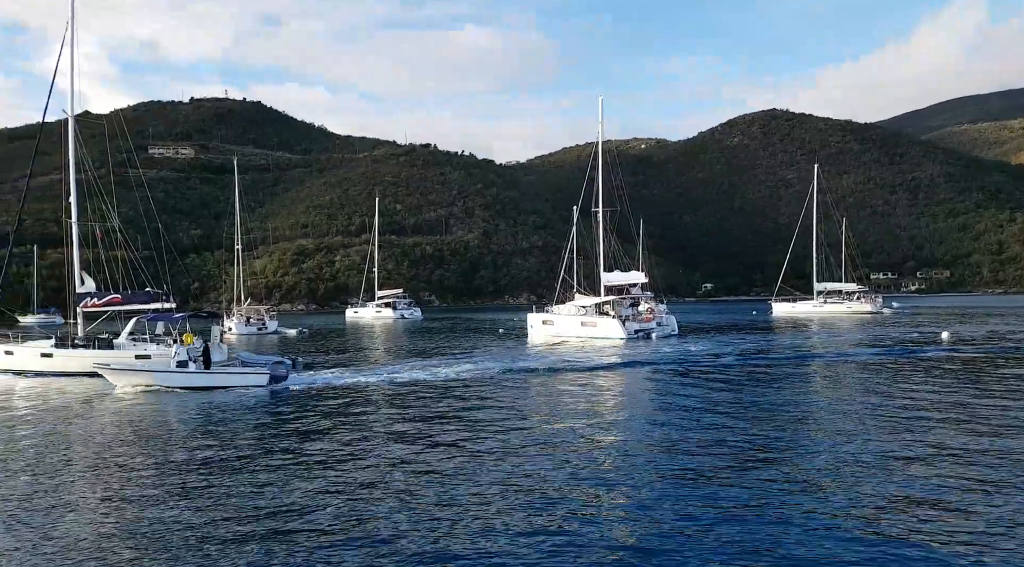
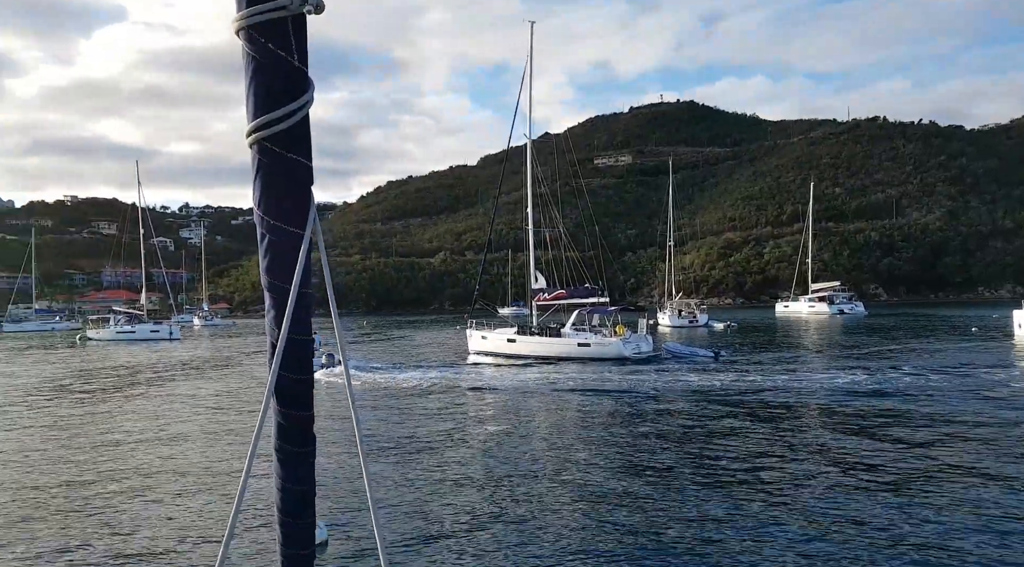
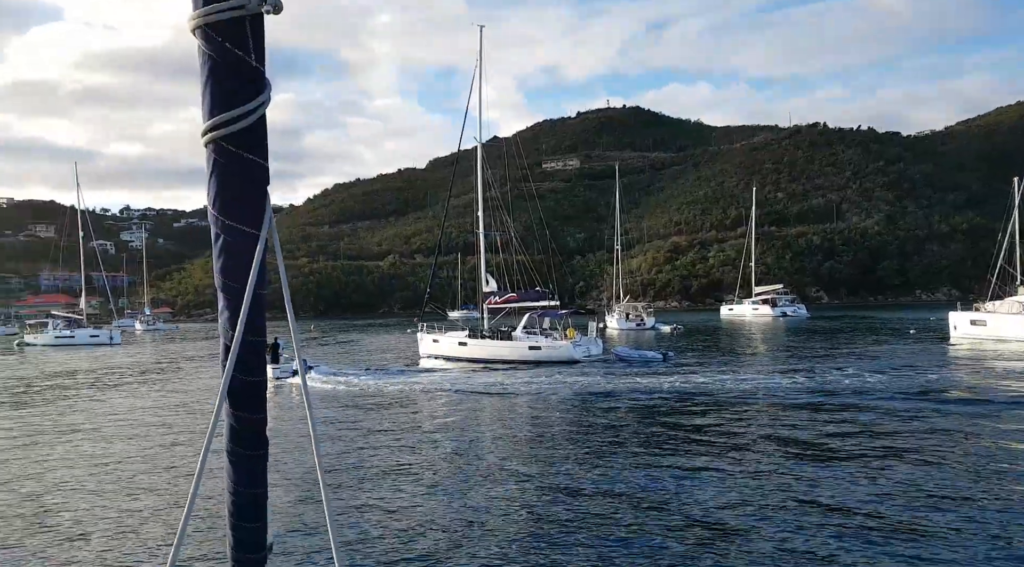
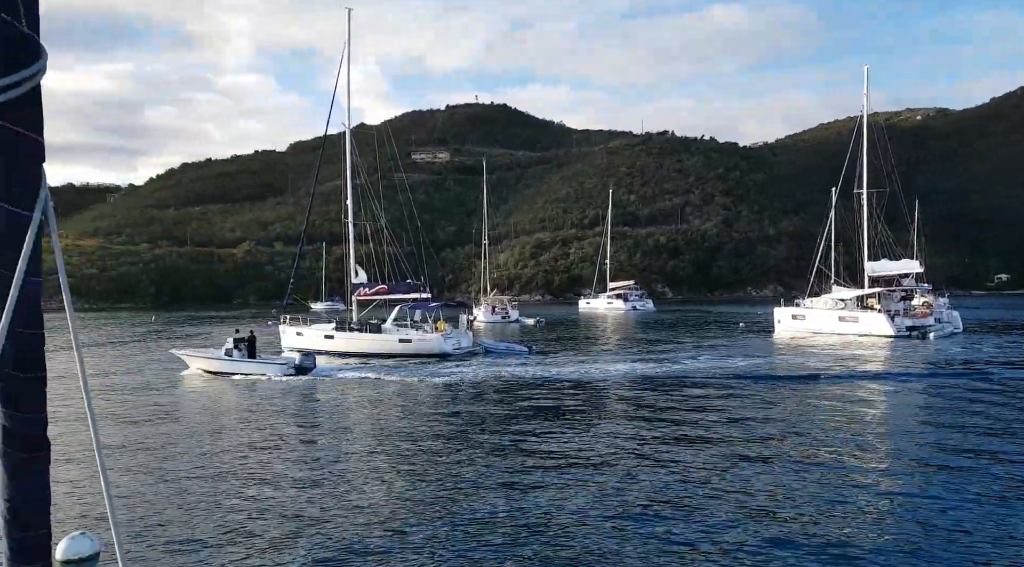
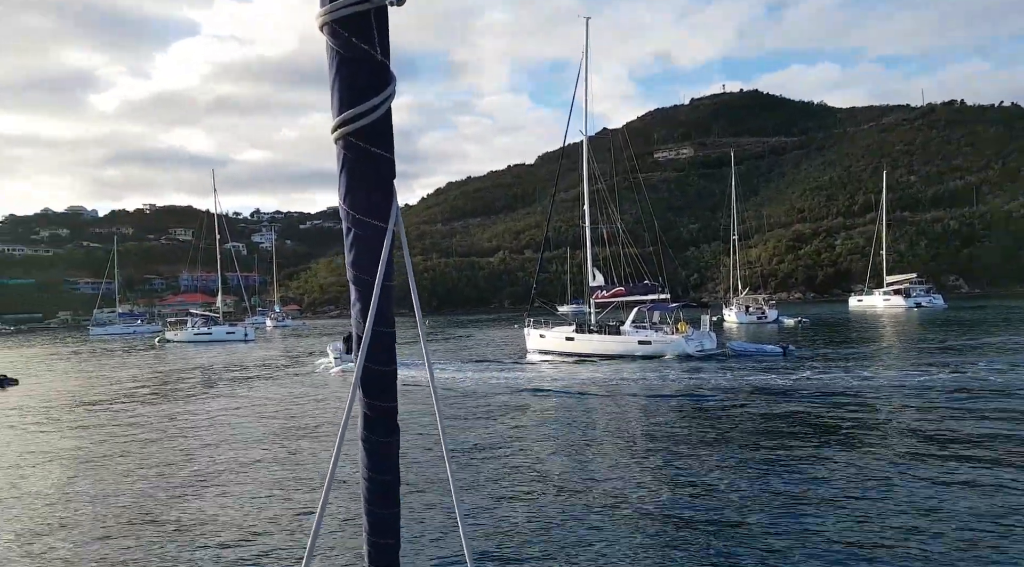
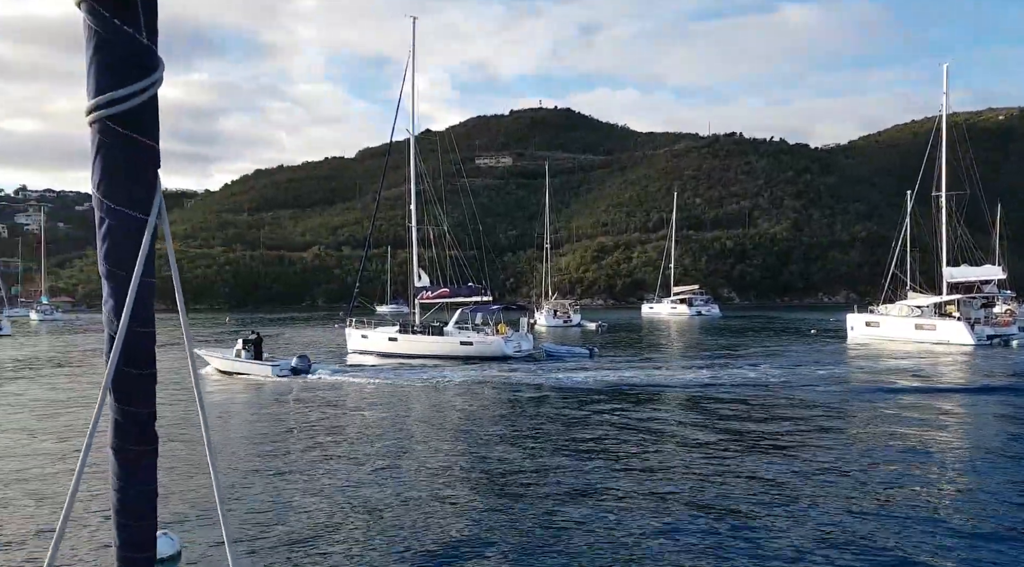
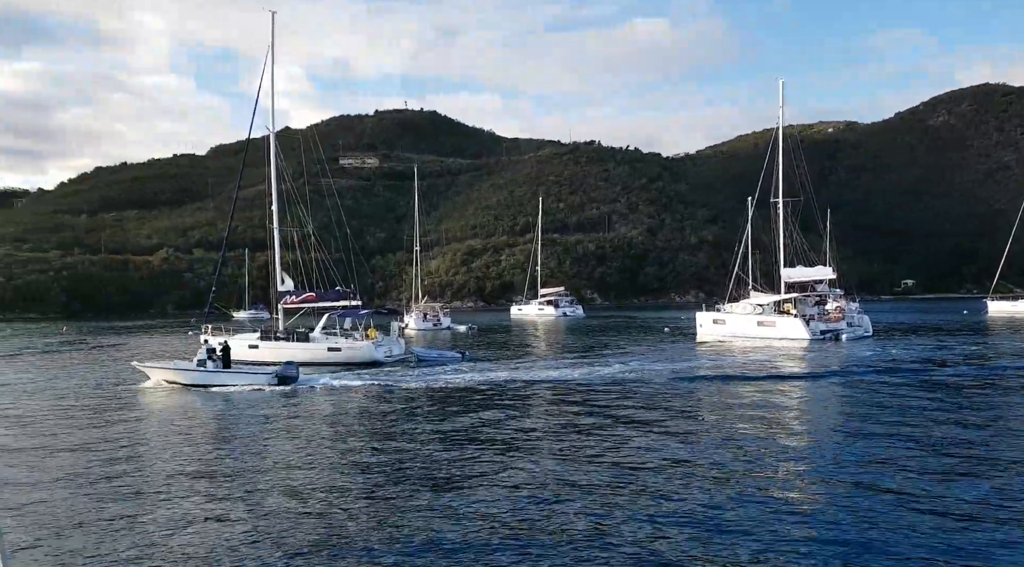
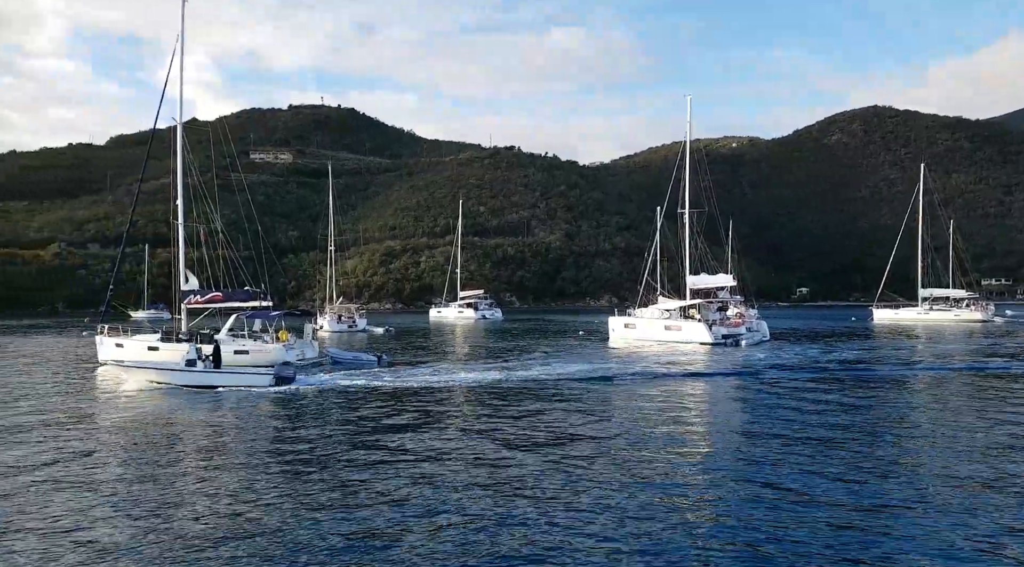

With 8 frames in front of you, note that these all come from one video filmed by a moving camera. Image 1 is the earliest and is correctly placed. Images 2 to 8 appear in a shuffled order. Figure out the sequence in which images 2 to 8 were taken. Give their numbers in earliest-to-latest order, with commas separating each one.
8, 7, 4, 6, 3, 2, 5
